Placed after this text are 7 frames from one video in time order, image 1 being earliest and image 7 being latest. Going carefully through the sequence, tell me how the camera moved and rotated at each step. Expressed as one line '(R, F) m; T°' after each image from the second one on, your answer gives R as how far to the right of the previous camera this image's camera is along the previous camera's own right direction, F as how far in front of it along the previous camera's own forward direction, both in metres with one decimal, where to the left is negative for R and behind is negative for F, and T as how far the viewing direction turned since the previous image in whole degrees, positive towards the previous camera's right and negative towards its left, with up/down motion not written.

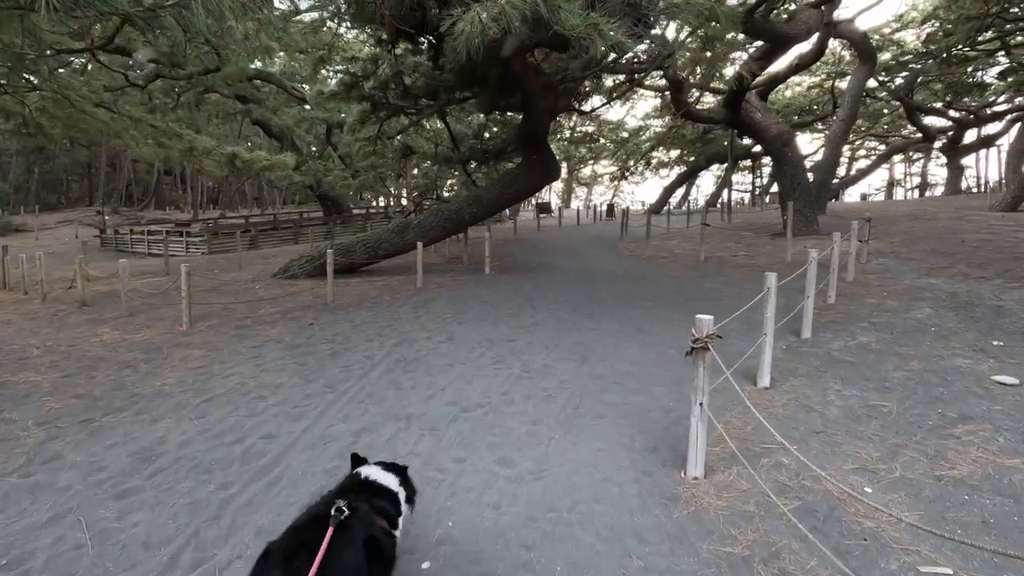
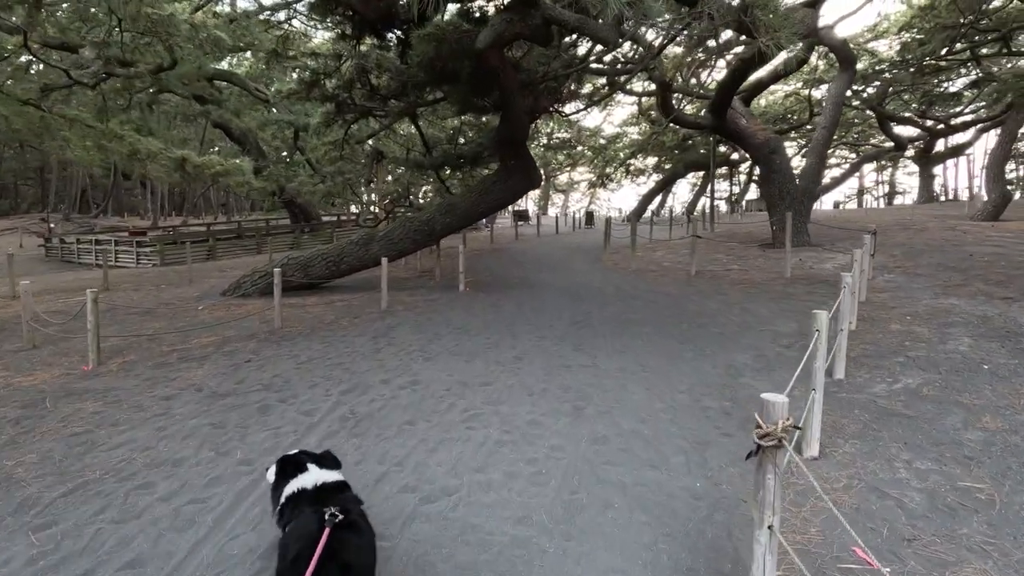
(0.0, +1.0) m; +2°
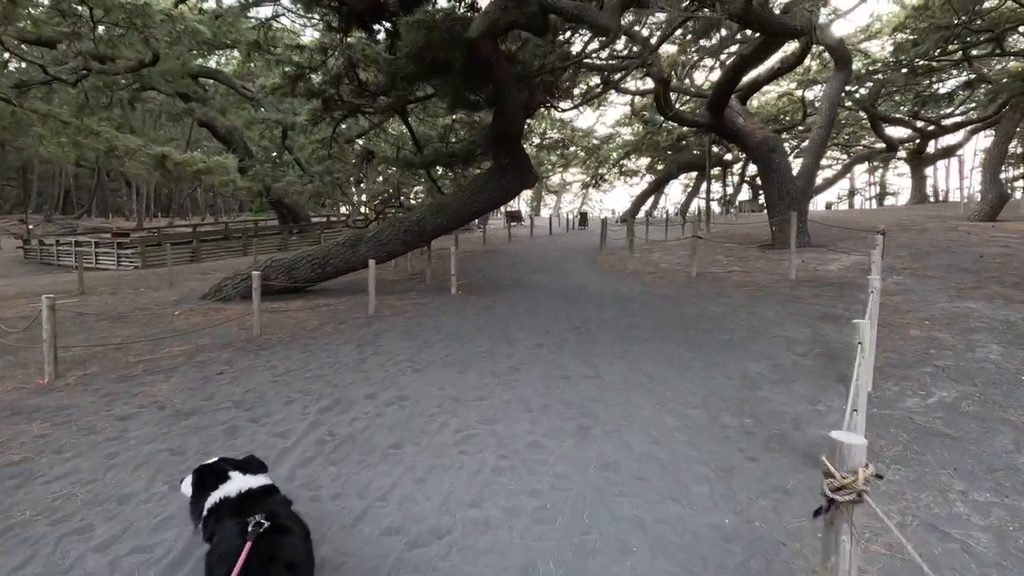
(0.0, +0.4) m; +1°
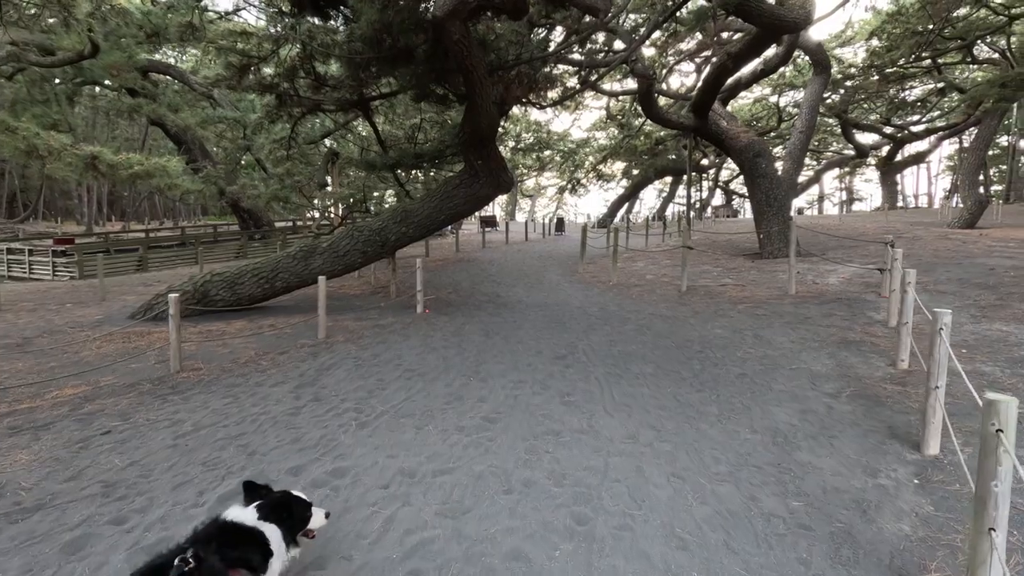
(0.0, +1.0) m; +3°
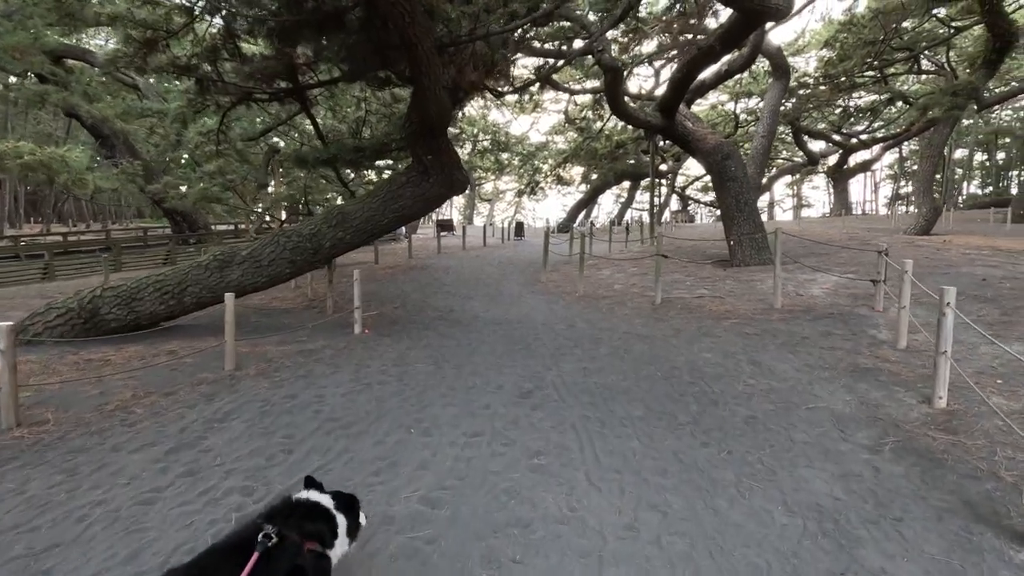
(0.0, +1.2) m; +4°
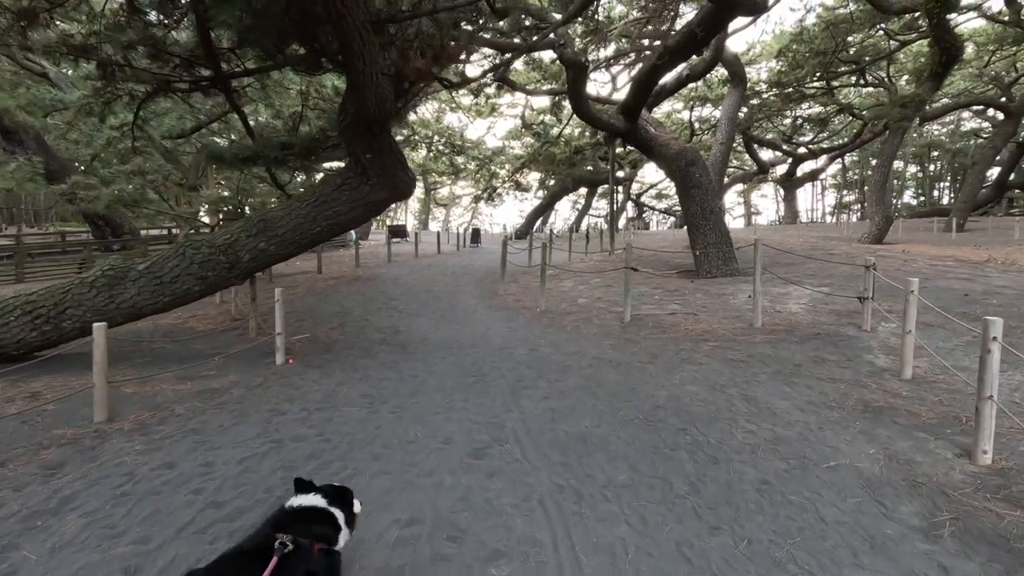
(0.0, +1.0) m; +5°
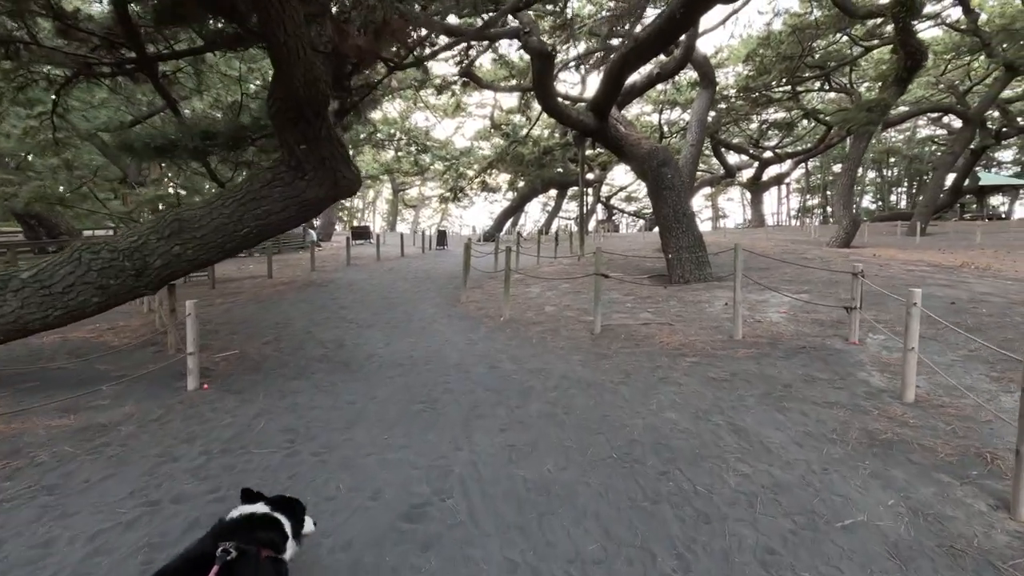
(+0.2, +0.8) m; +3°
